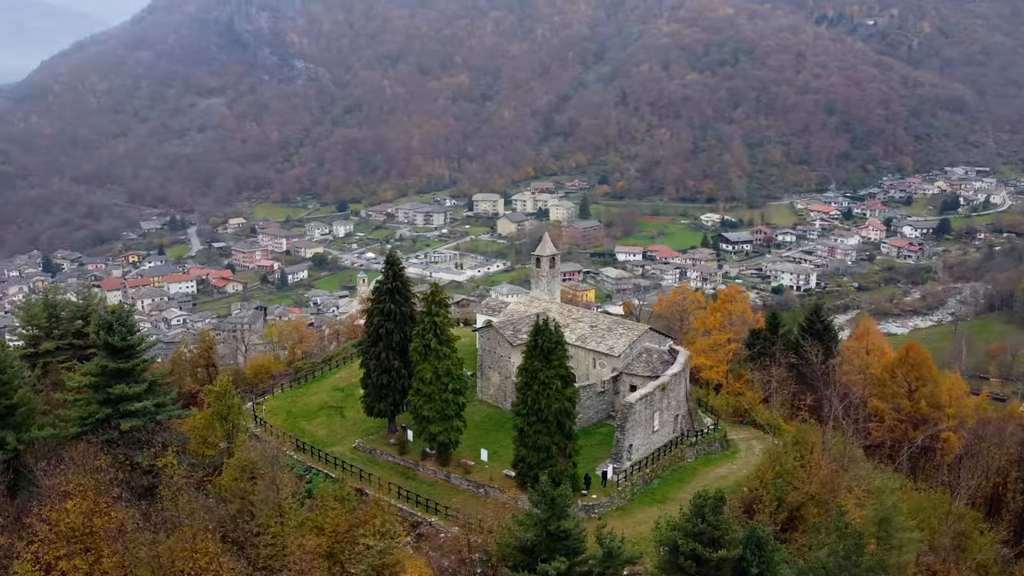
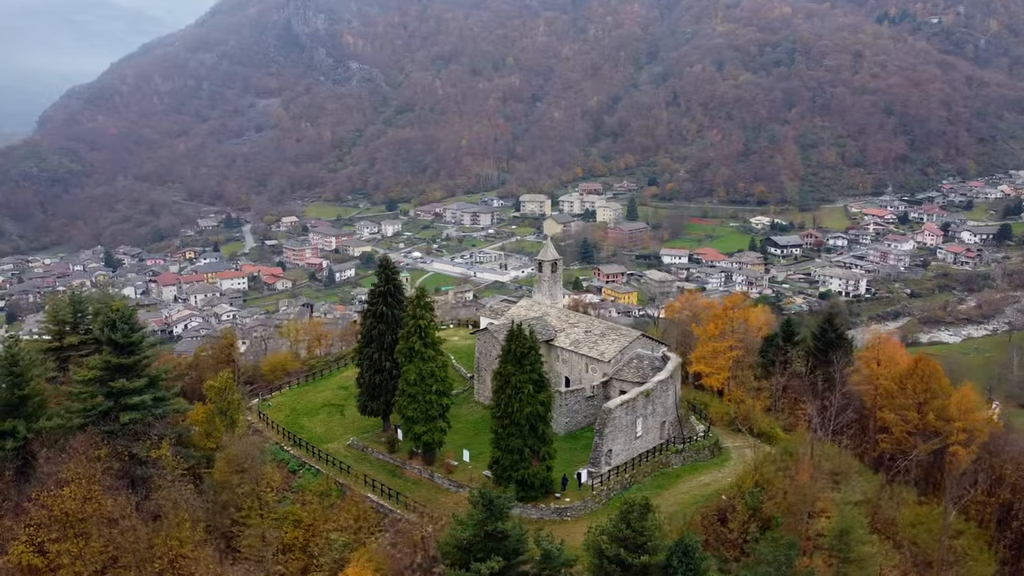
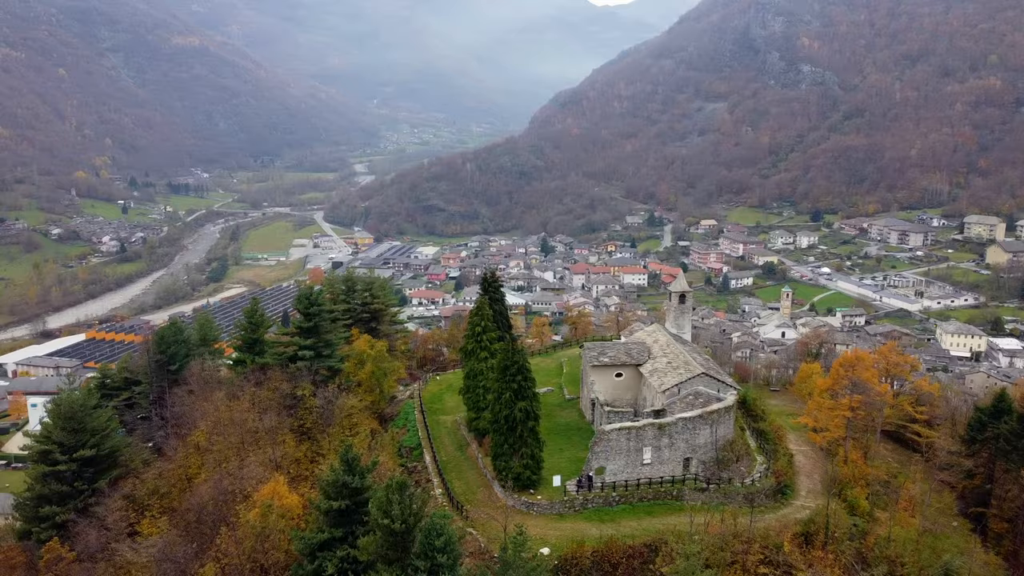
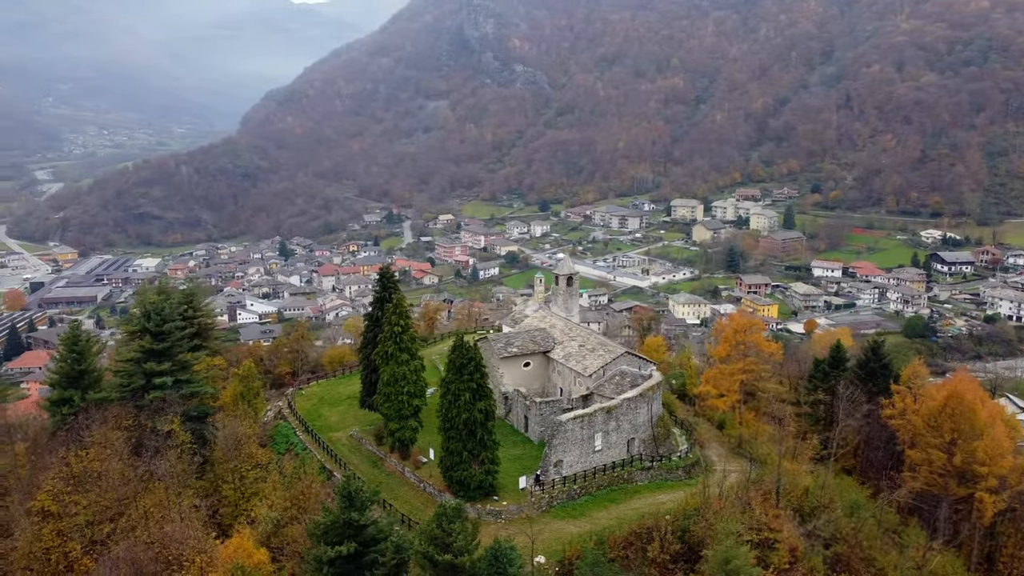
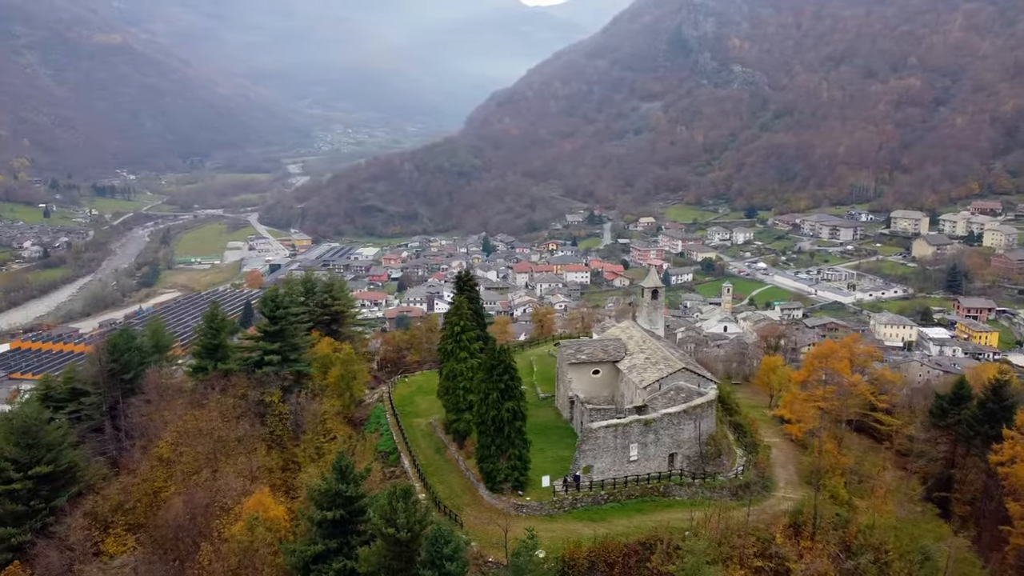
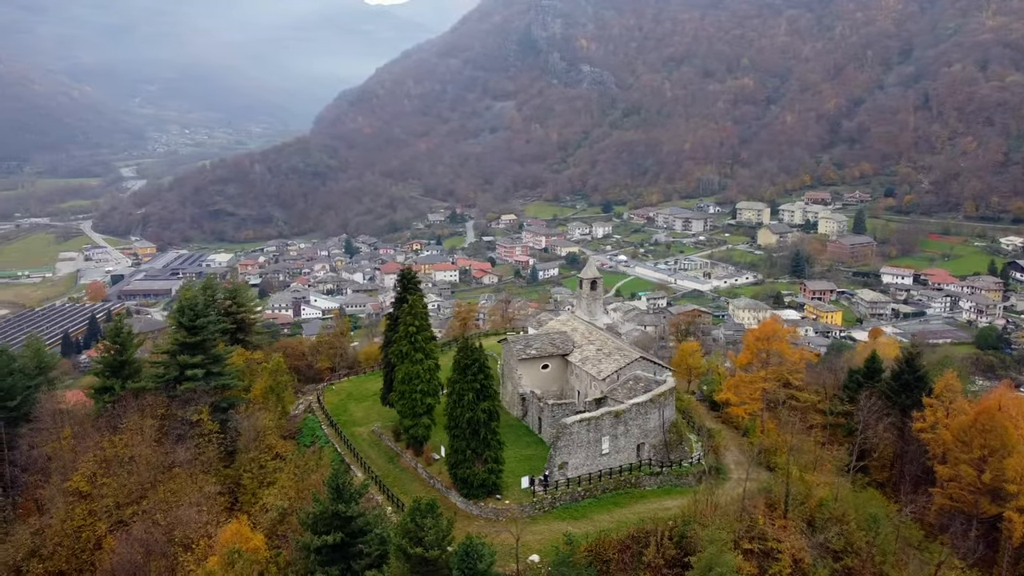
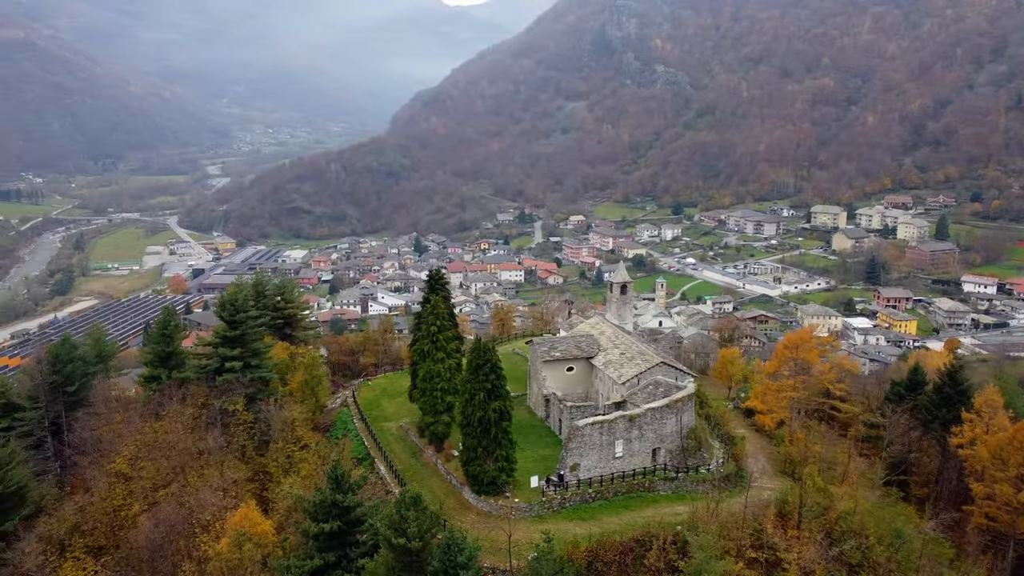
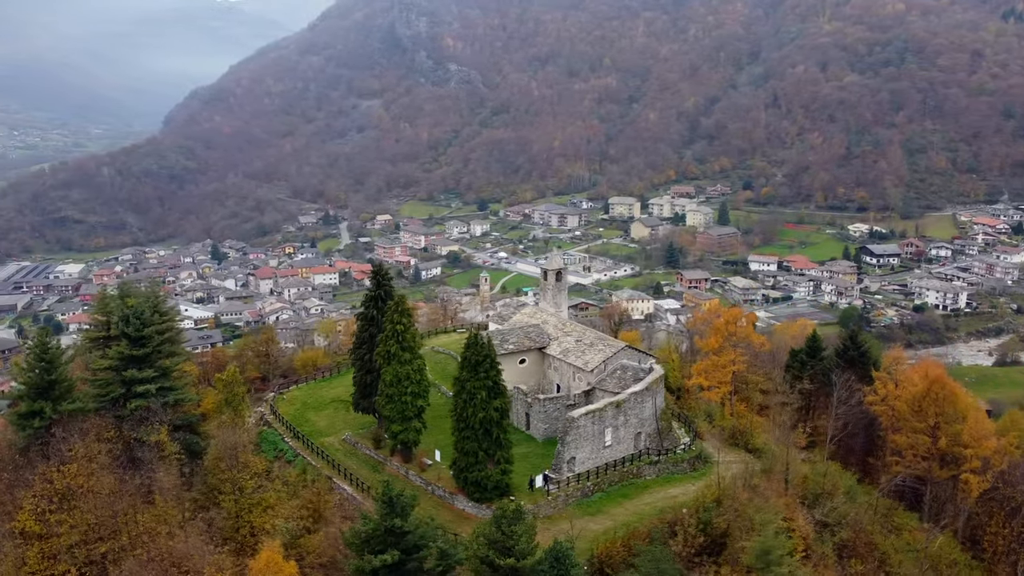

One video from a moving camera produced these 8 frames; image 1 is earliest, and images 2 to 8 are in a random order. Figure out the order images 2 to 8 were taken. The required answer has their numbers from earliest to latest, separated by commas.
2, 8, 4, 6, 7, 5, 3
